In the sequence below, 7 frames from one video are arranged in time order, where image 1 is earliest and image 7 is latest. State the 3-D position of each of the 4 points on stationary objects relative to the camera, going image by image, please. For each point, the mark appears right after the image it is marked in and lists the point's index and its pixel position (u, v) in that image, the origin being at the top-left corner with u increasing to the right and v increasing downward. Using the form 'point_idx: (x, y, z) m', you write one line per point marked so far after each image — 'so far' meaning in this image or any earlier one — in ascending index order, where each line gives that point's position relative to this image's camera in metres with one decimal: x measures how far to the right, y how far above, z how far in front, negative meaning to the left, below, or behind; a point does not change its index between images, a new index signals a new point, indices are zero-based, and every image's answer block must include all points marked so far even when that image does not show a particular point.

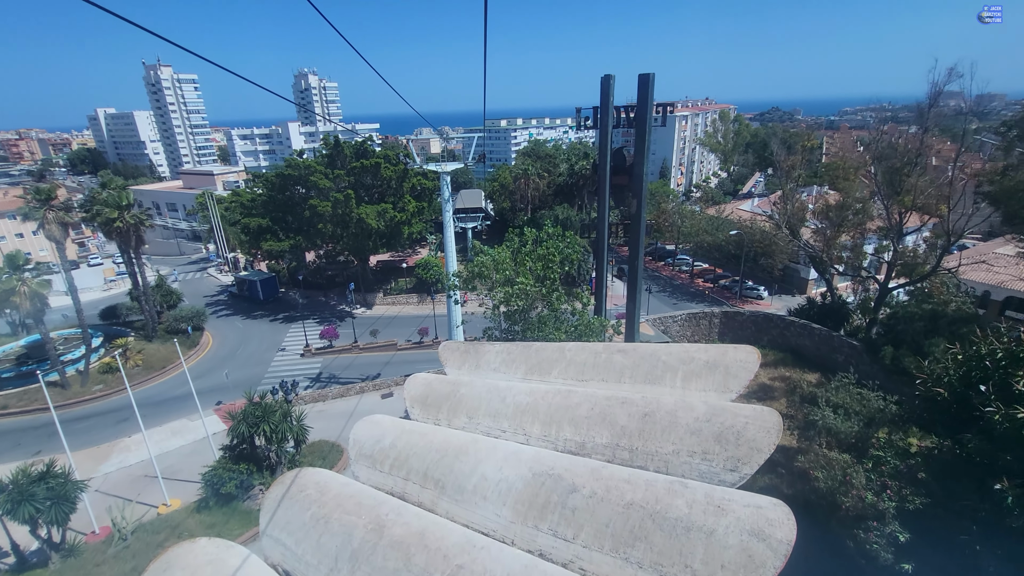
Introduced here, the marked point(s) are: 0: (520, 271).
0: (+0.4, +0.5, +16.6) m
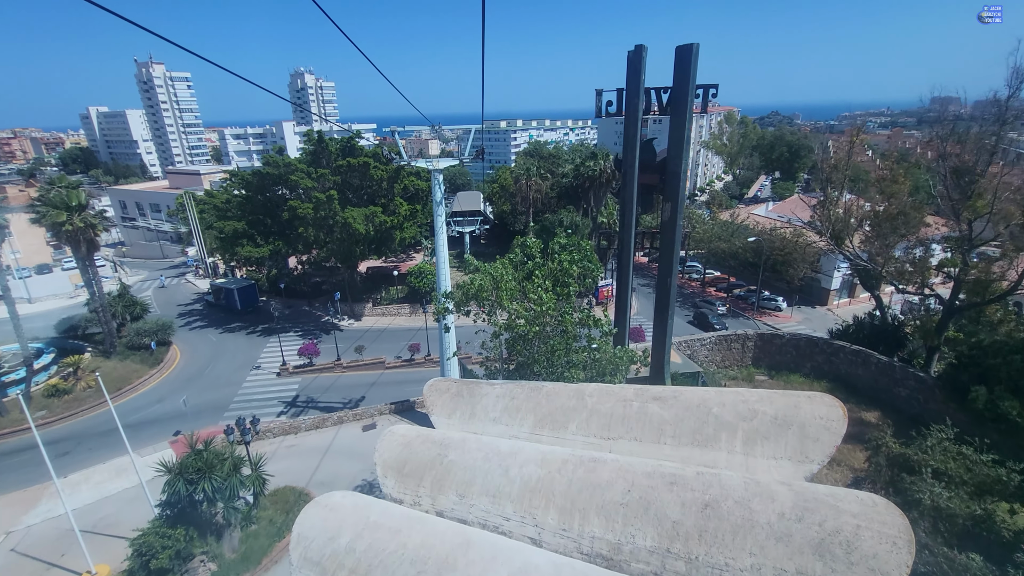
0: (+0.5, -0.2, +13.4) m
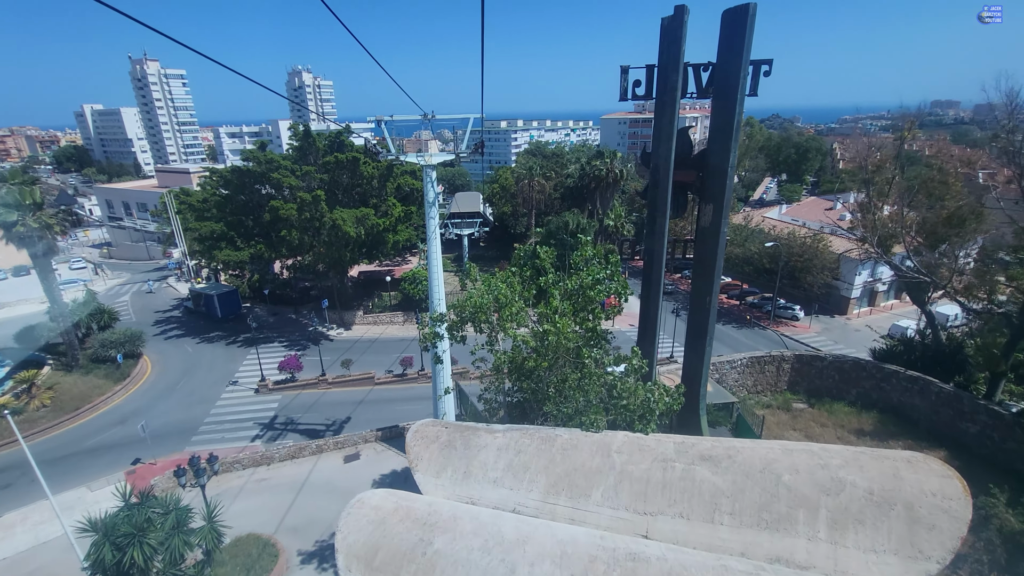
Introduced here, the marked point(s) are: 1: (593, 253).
0: (+0.7, -0.7, +10.9) m
1: (+2.0, +0.9, +12.2) m
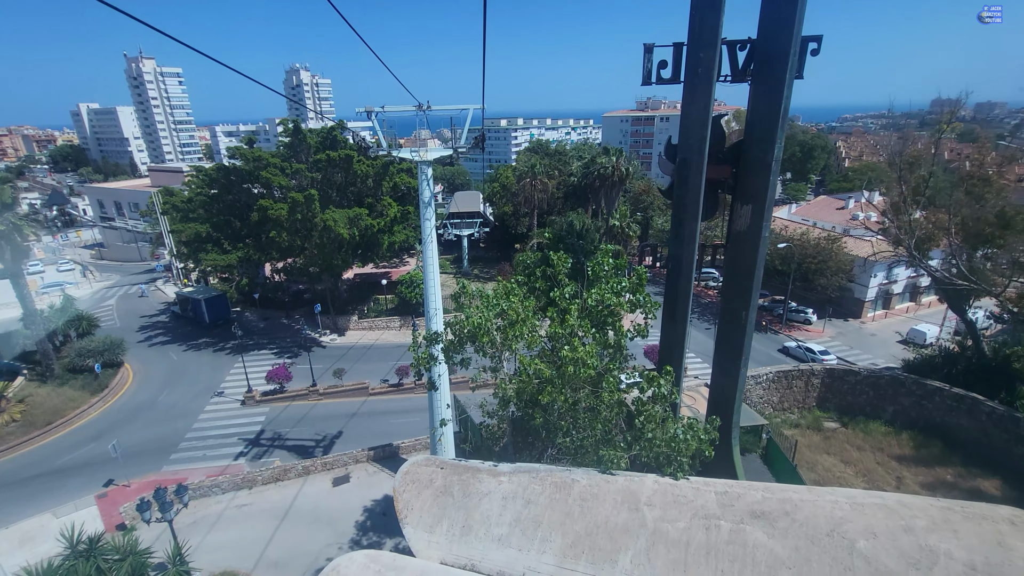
0: (+0.8, -1.0, +9.4) m
1: (+2.1, +0.7, +10.6) m
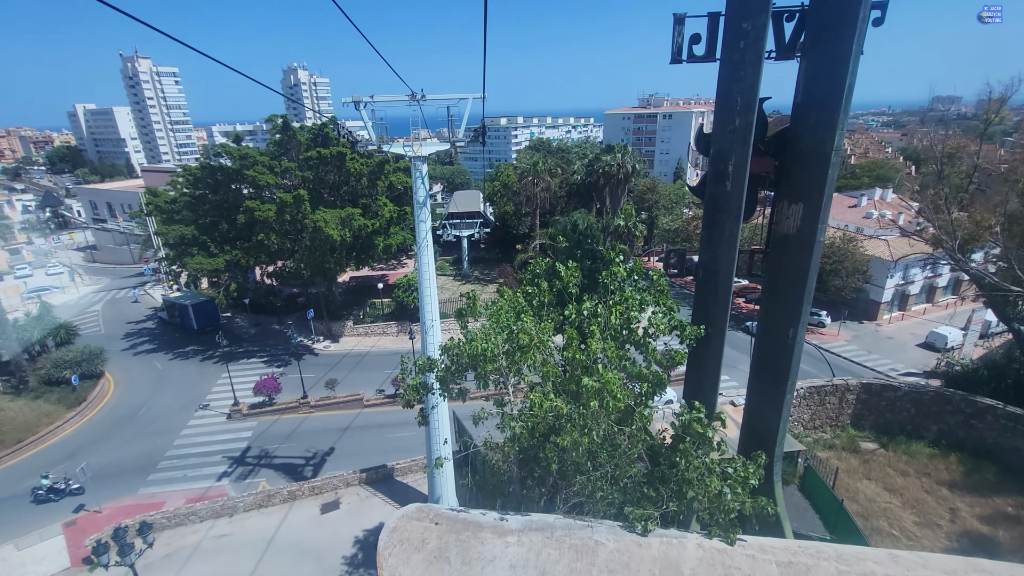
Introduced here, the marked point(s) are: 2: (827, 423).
0: (+0.9, -1.2, +7.9) m
1: (+2.3, +0.4, +9.2) m
2: (+10.4, -4.4, +15.4) m
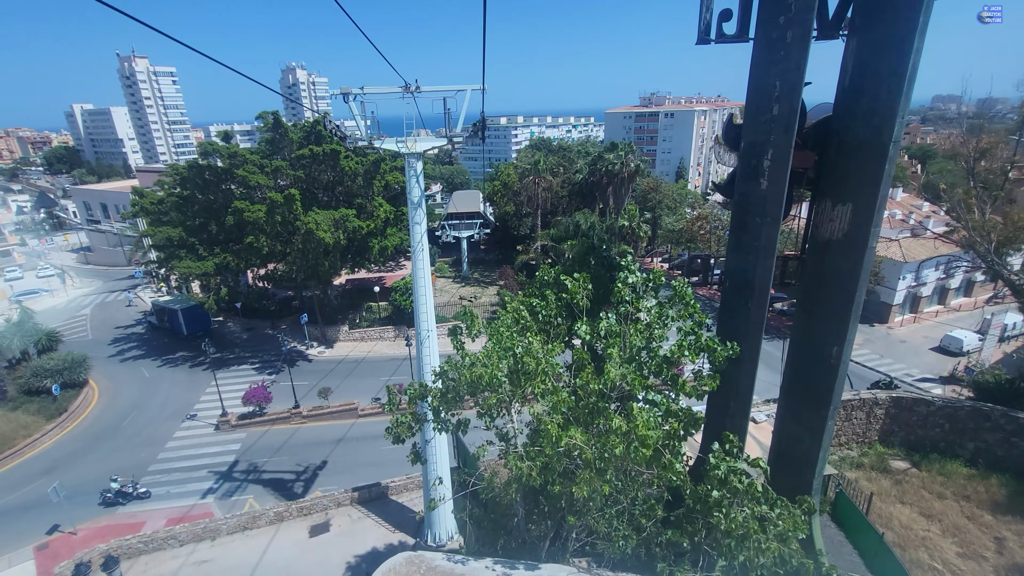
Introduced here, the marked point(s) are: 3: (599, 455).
0: (+1.0, -1.4, +6.8) m
1: (+2.3, +0.2, +8.1) m
2: (+10.4, -4.6, +14.4) m
3: (+1.0, -2.2, +6.6) m
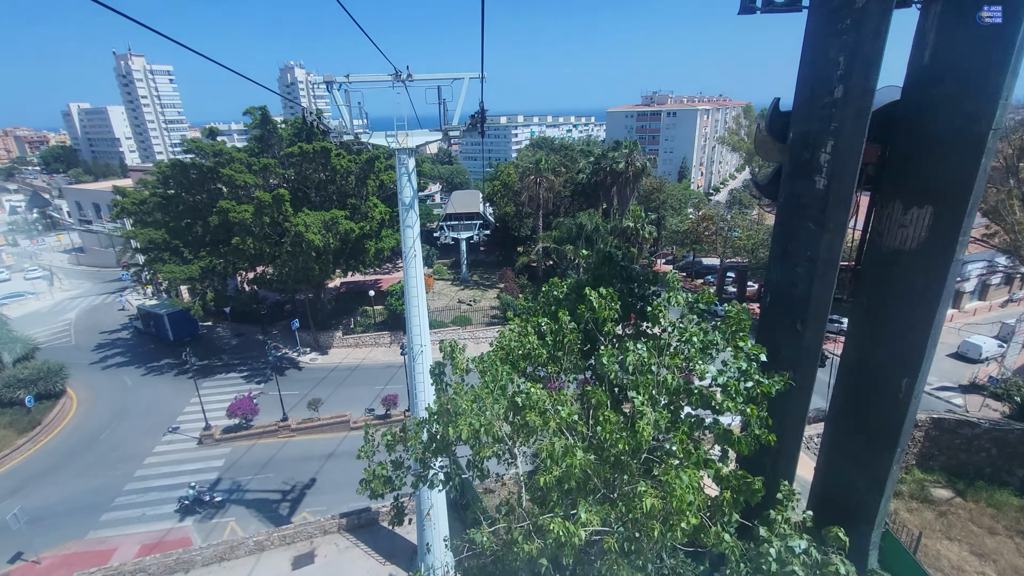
0: (+1.1, -1.7, +5.6) m
1: (+2.4, -0.1, +6.8) m
2: (+10.5, -4.9, +13.1) m
3: (+1.1, -2.4, +5.3) m
